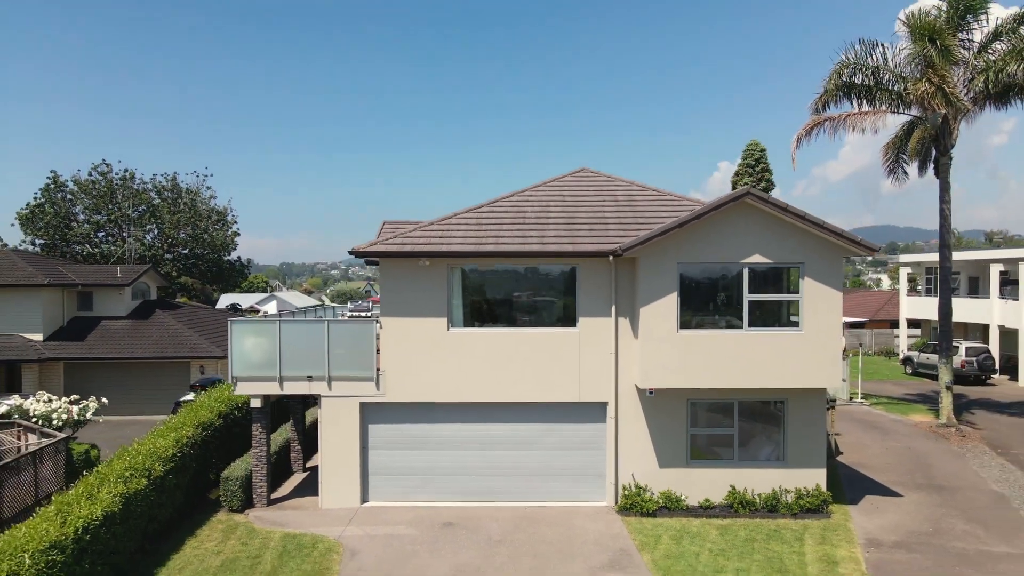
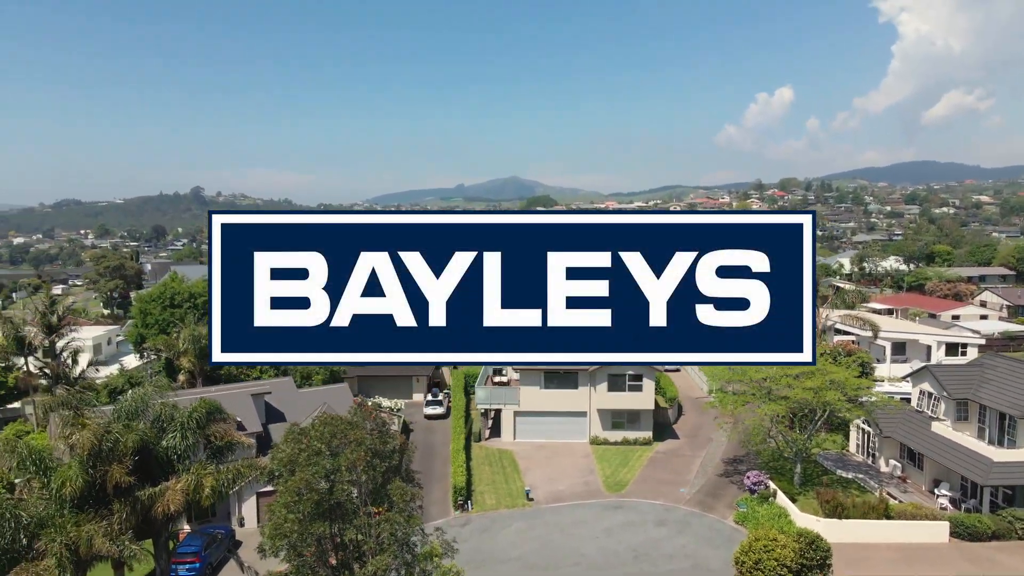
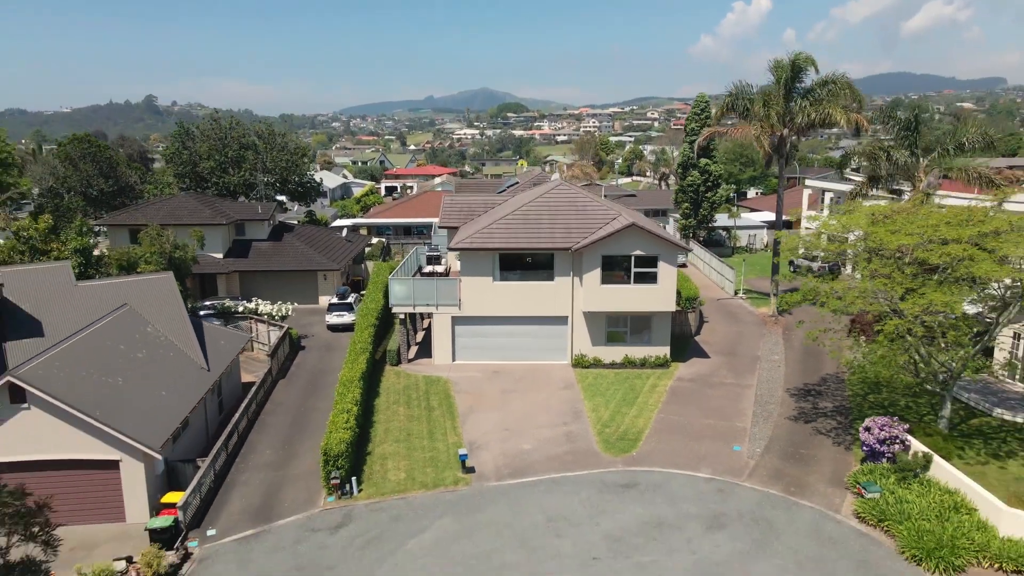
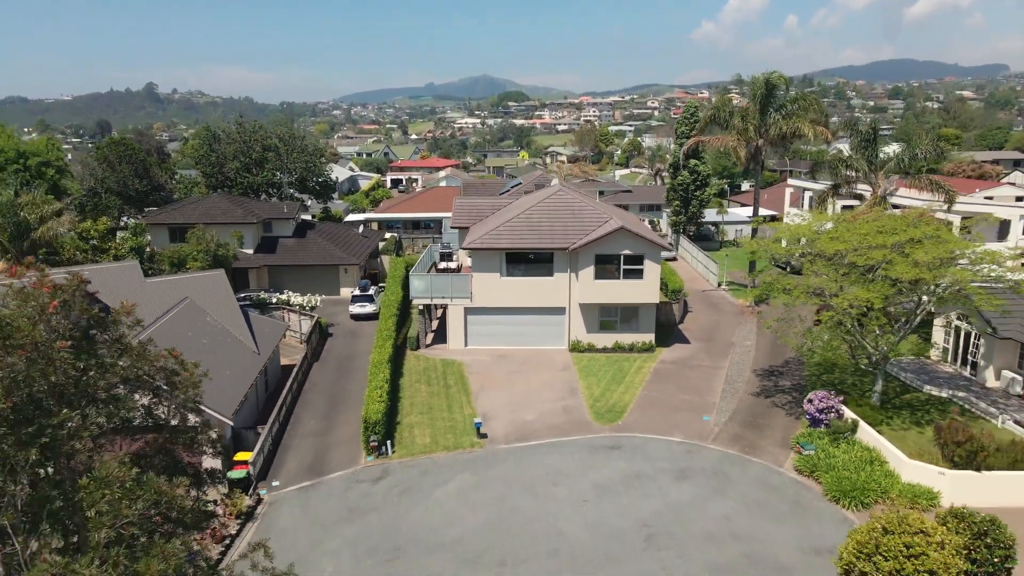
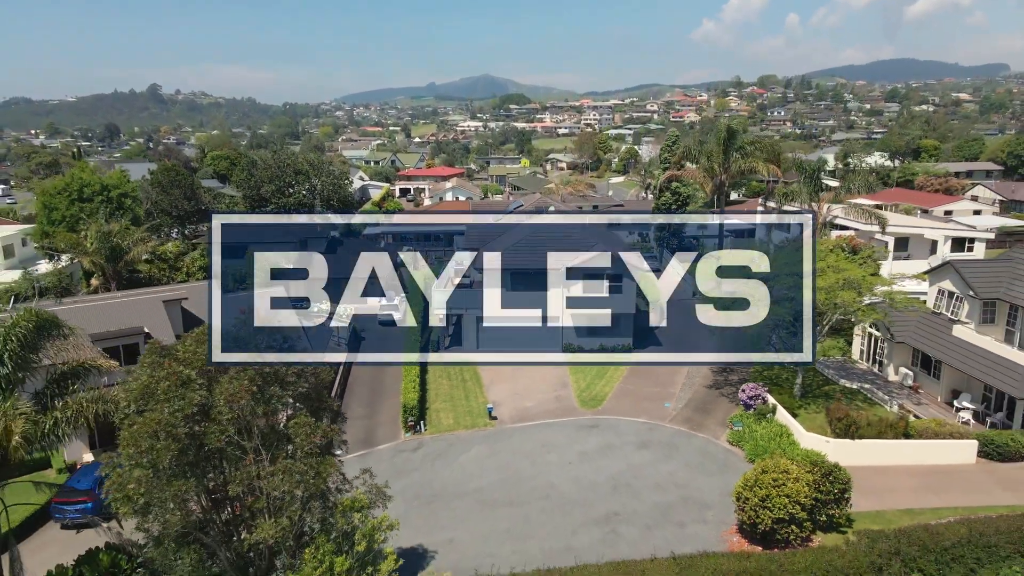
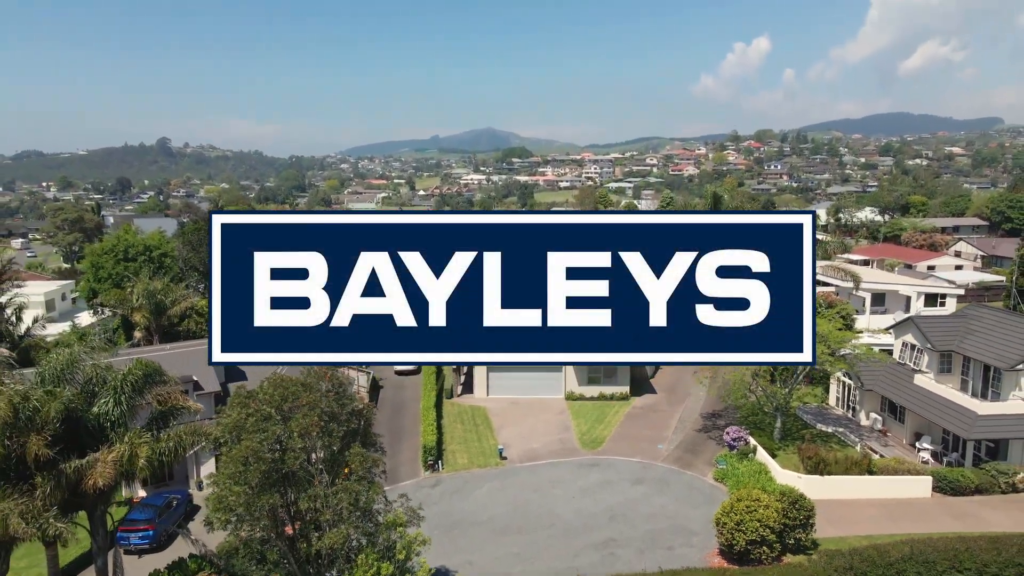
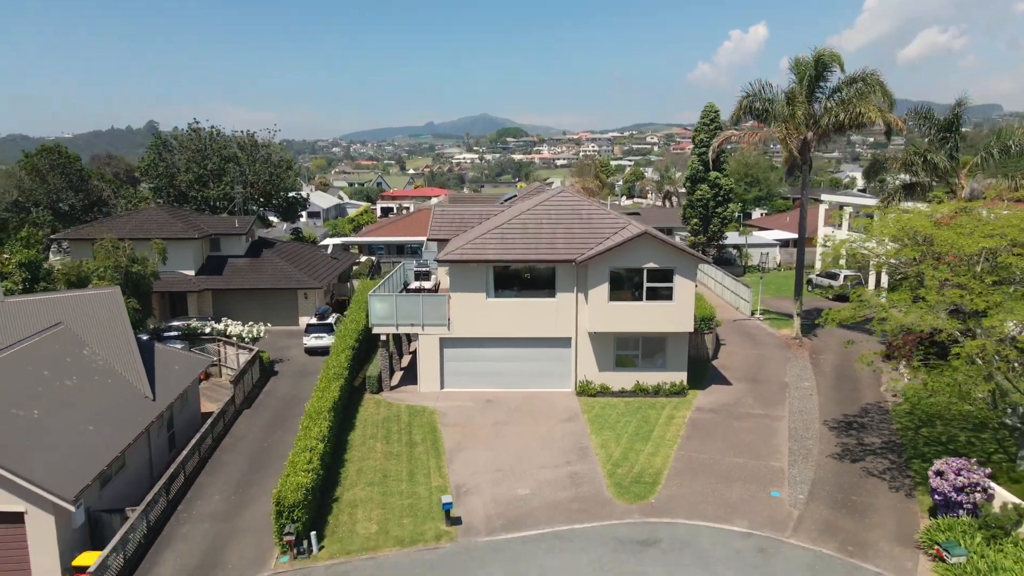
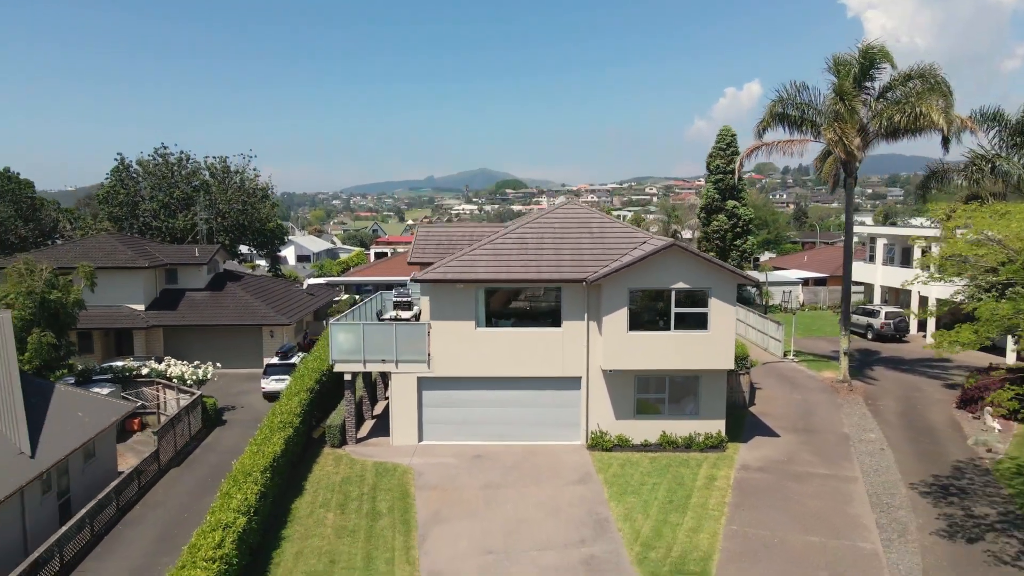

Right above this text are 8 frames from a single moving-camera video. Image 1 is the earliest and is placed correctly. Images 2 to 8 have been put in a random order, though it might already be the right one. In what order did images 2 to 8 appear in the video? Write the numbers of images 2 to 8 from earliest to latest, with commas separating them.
8, 7, 3, 4, 5, 6, 2
